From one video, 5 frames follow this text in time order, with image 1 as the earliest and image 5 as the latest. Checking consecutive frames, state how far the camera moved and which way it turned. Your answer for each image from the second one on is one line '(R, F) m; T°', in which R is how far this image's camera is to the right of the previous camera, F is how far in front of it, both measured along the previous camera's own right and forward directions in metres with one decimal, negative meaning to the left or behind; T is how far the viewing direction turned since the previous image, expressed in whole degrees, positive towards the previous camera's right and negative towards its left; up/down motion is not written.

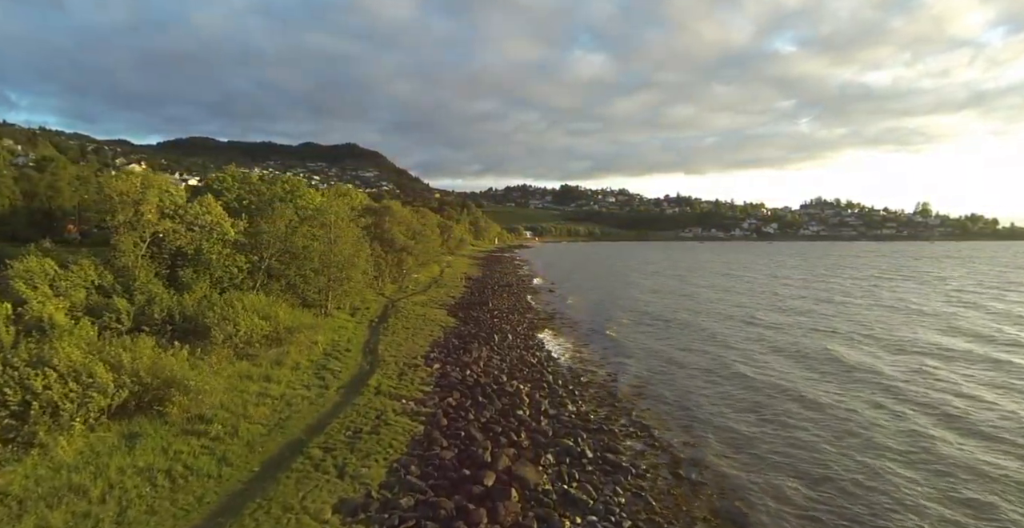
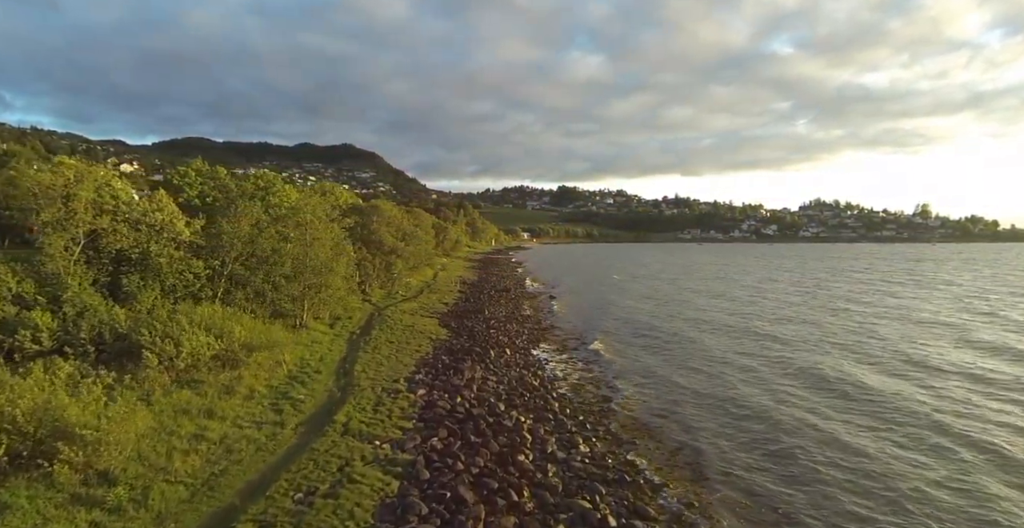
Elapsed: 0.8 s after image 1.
(0.0, +3.5) m; 0°
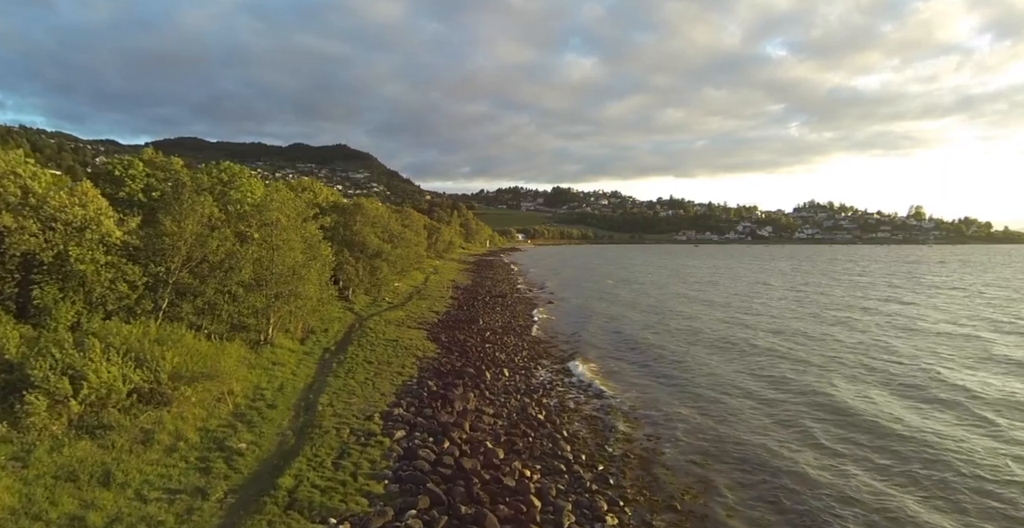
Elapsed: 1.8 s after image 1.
(-0.2, +3.9) m; +1°
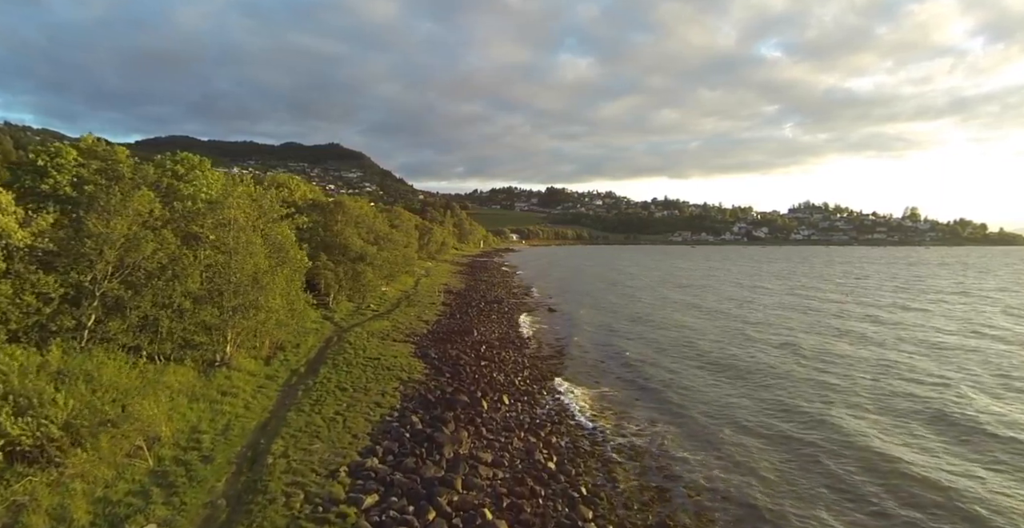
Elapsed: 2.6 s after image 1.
(-0.2, +3.6) m; +1°
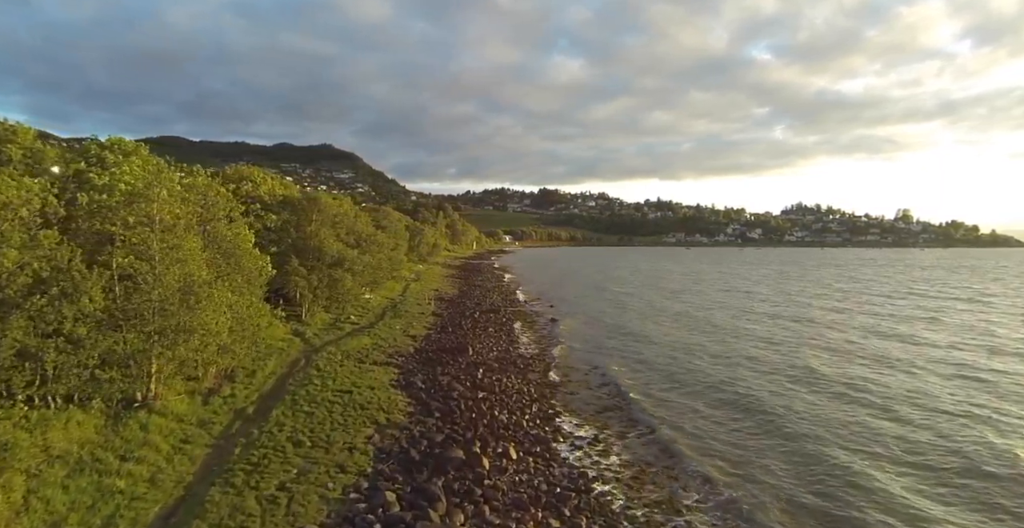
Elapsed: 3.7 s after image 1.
(-0.4, +4.7) m; +1°
